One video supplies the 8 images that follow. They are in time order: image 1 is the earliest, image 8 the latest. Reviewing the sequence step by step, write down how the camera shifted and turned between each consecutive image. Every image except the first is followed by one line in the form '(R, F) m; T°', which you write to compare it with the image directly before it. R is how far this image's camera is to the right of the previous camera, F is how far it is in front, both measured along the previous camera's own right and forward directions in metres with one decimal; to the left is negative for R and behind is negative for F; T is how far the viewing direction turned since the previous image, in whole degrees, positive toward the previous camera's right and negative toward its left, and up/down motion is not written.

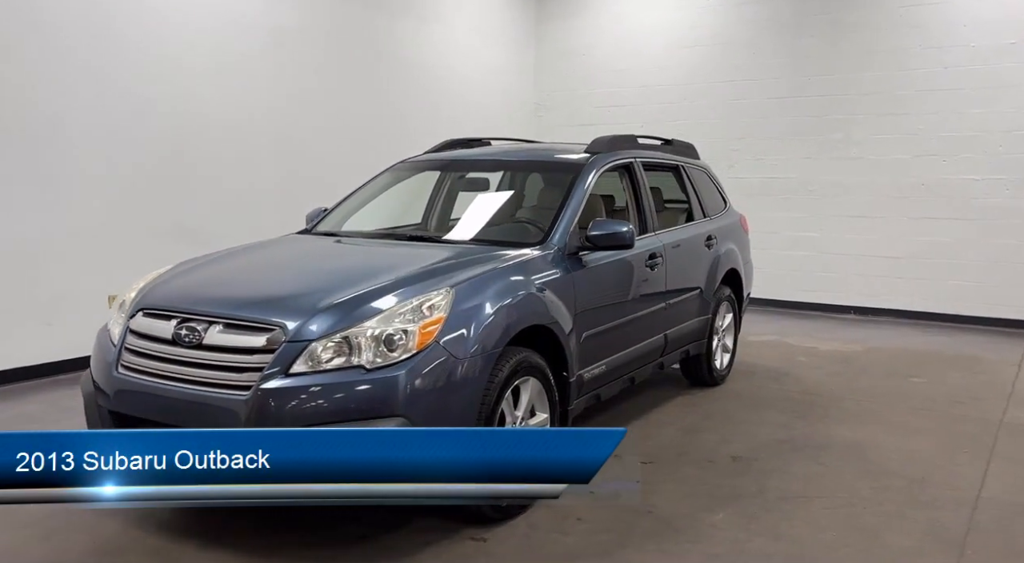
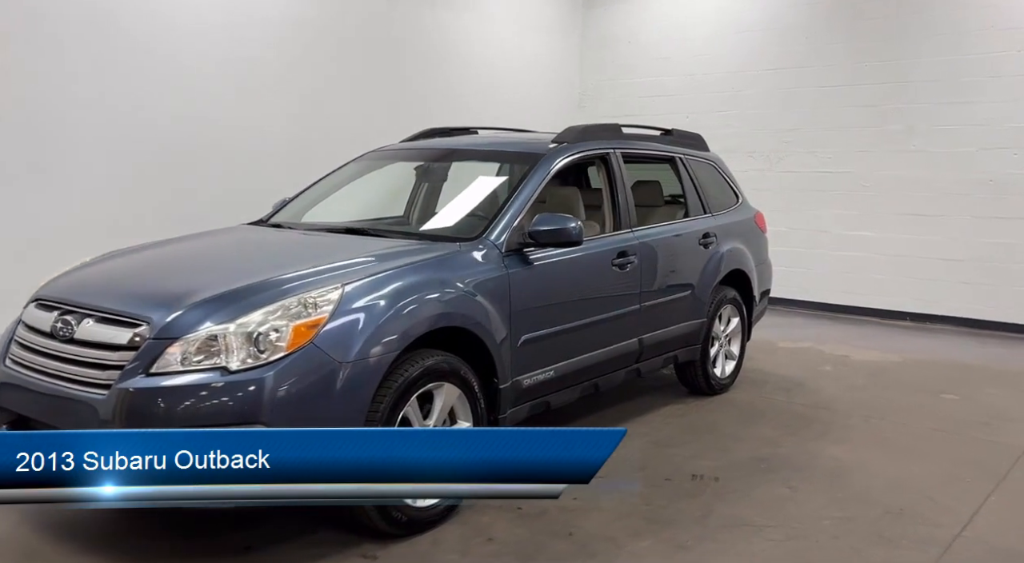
(+0.6, +0.3) m; -6°
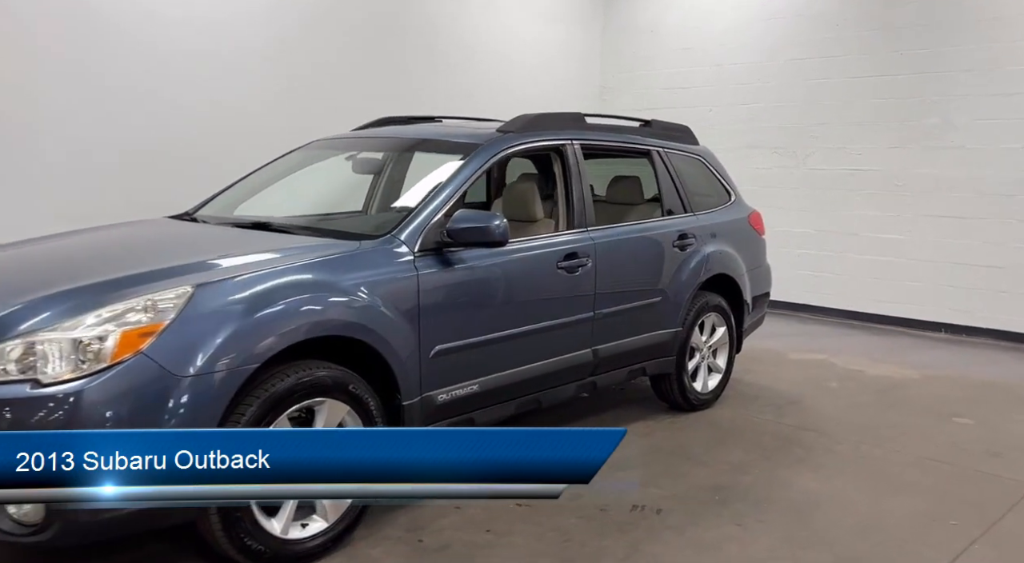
(+0.5, +0.4) m; -4°
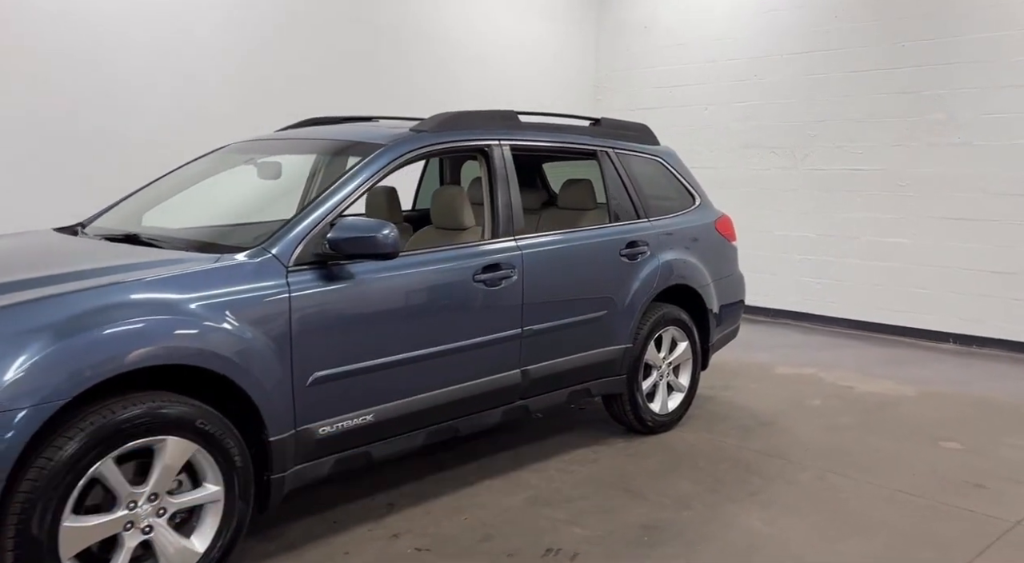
(+0.5, +0.4) m; -2°
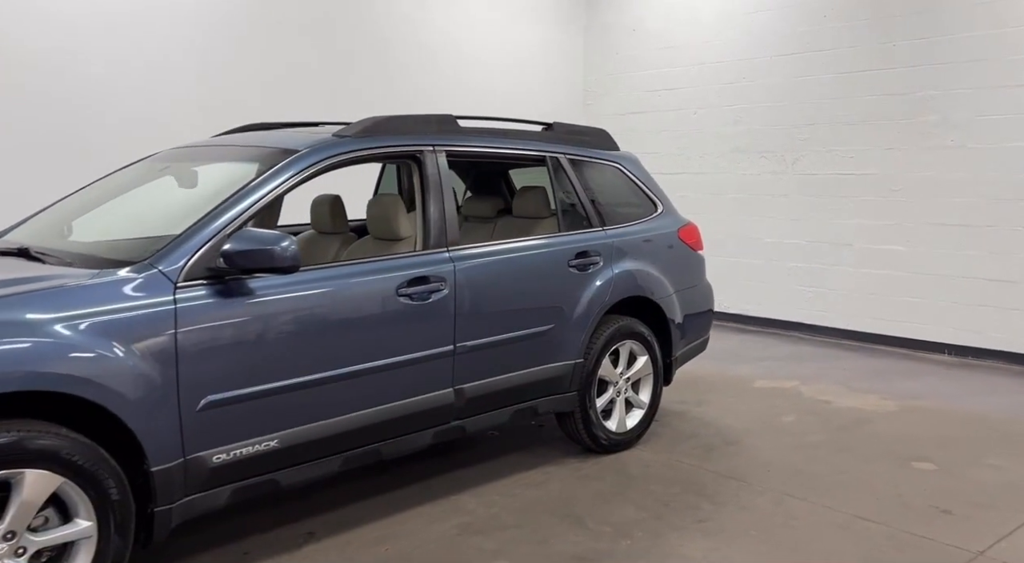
(+0.3, +0.2) m; -1°
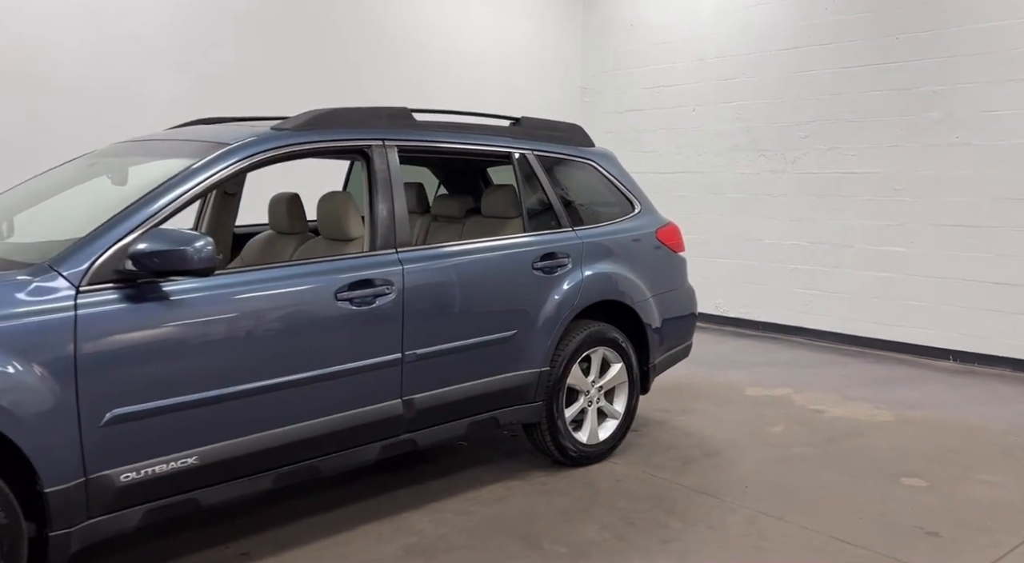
(+0.2, +0.2) m; -1°
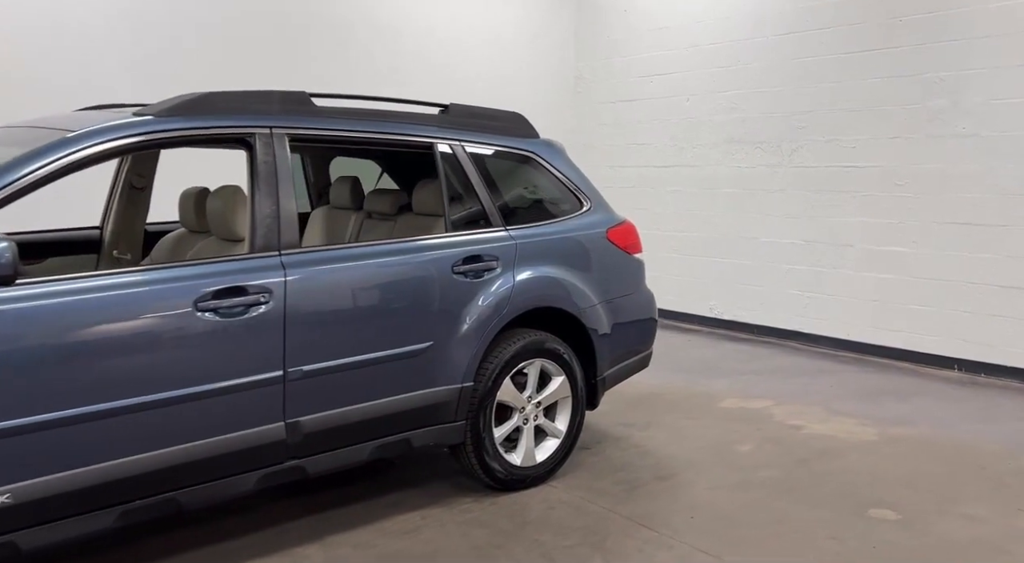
(+0.4, +0.4) m; -2°
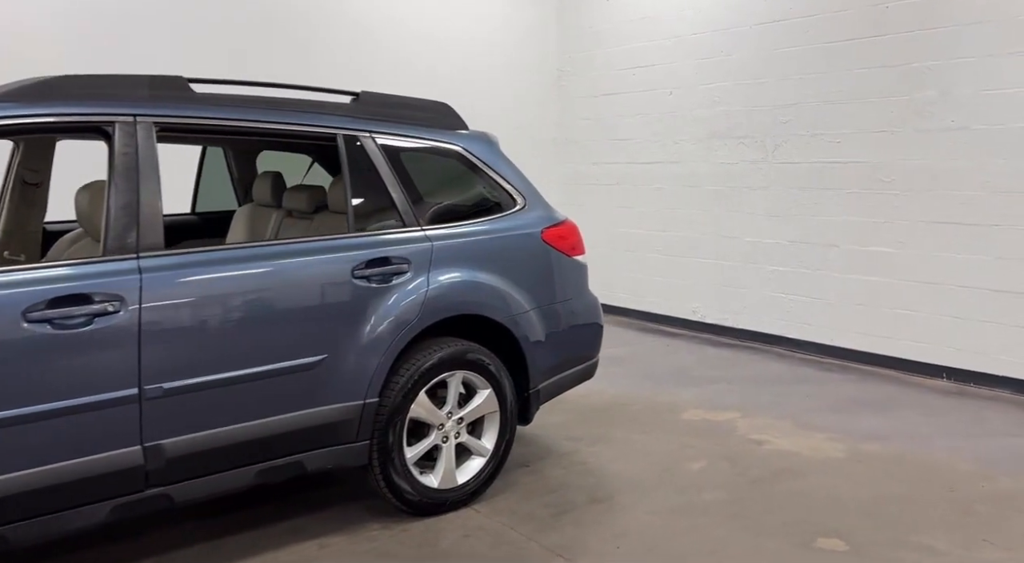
(+0.4, +0.3) m; -1°
